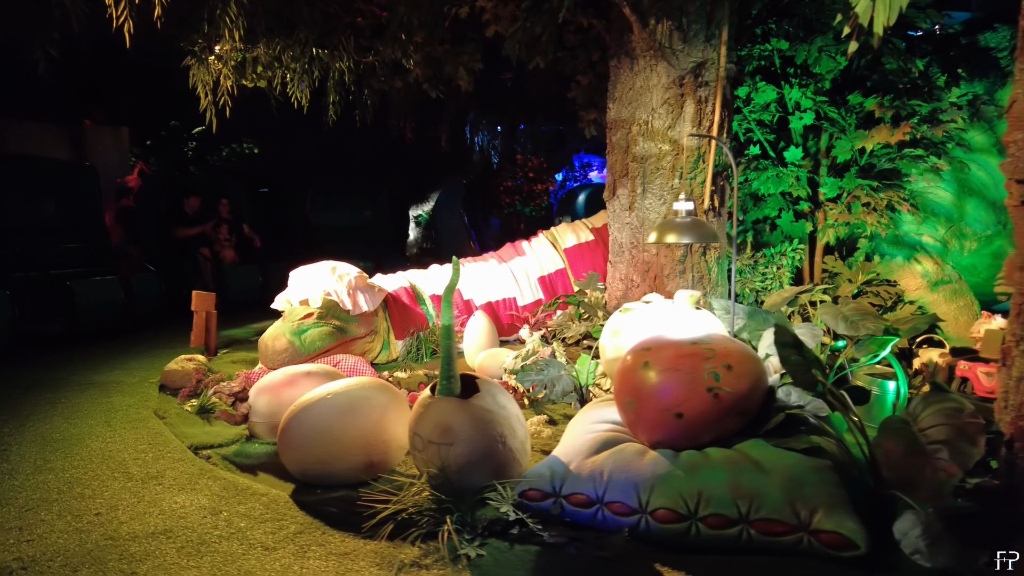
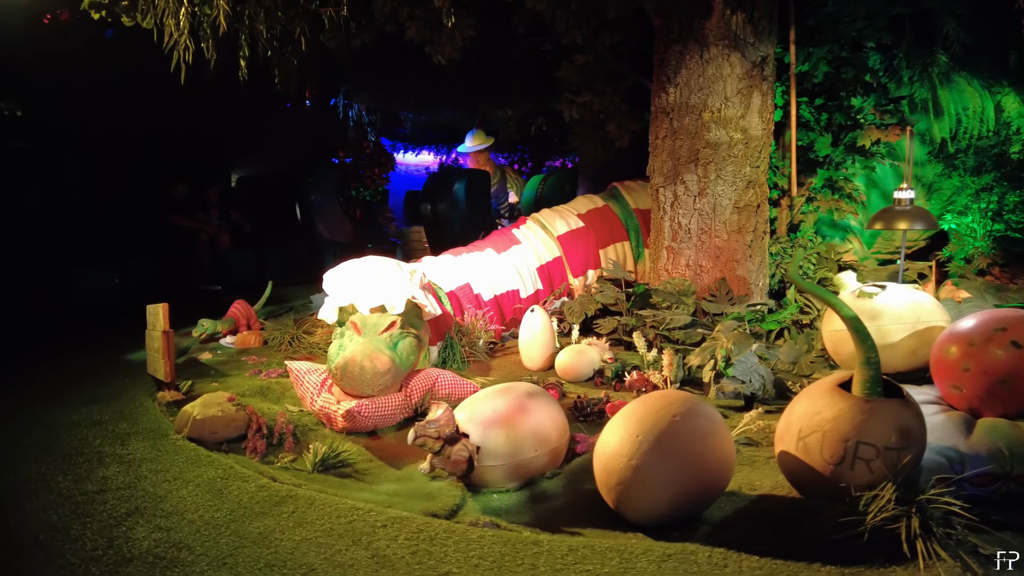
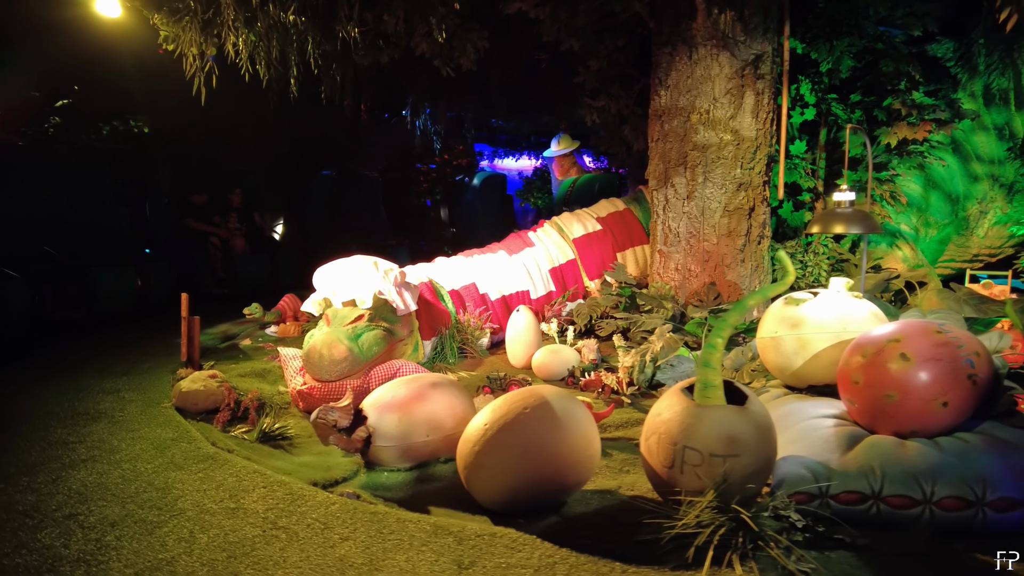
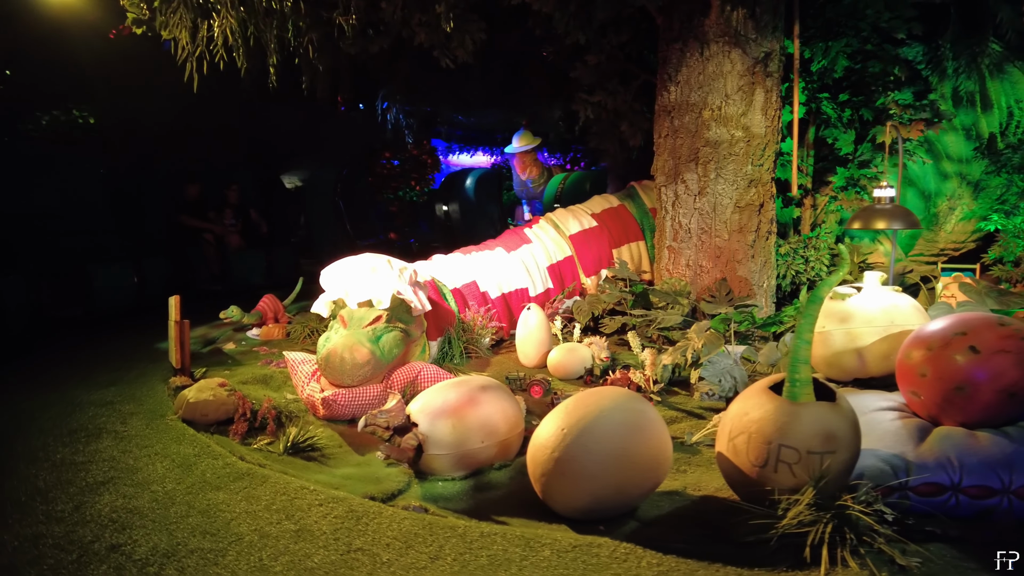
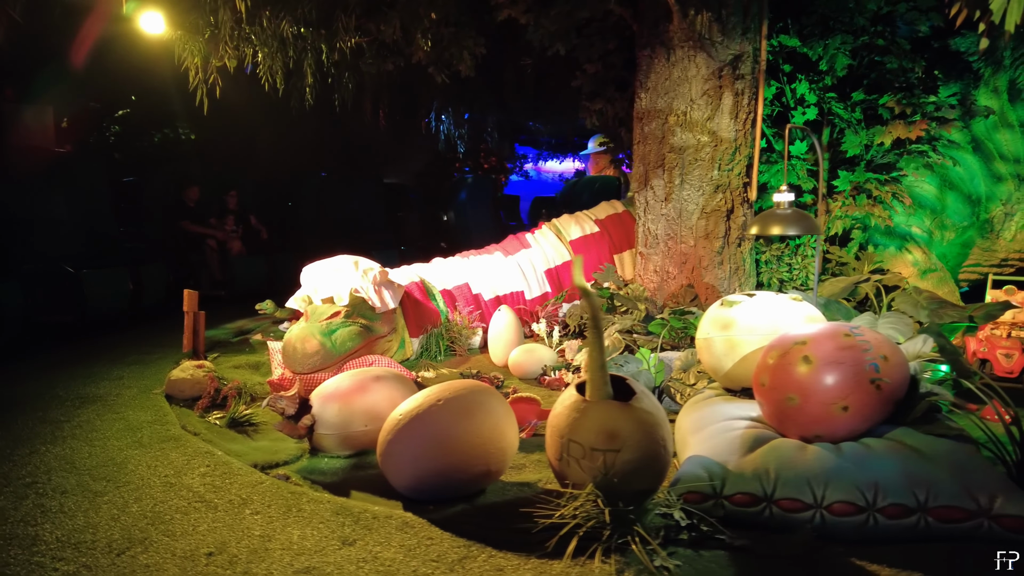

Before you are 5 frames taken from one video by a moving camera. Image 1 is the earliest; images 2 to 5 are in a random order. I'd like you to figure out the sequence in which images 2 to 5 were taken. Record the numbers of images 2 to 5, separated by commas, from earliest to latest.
5, 3, 4, 2
